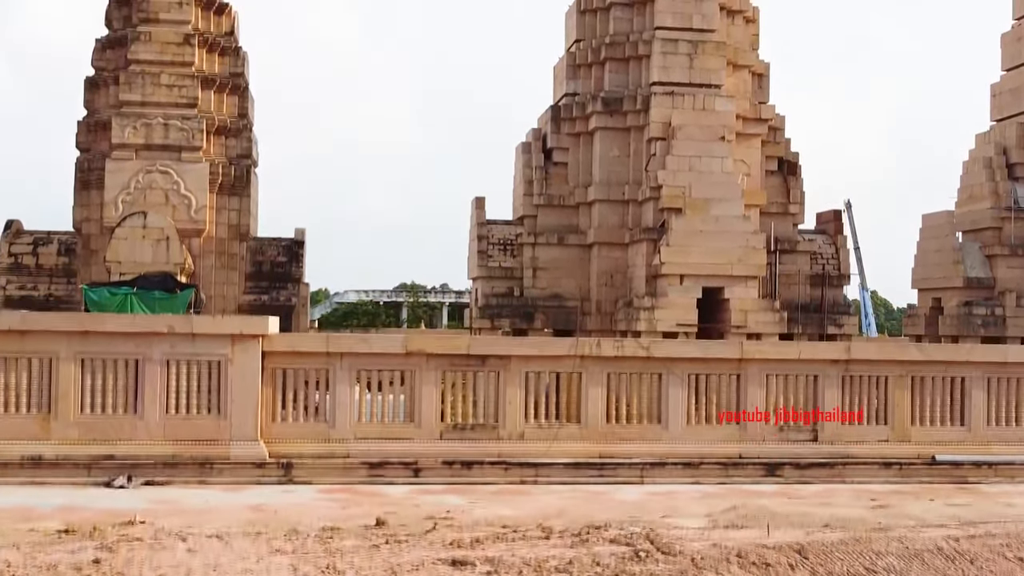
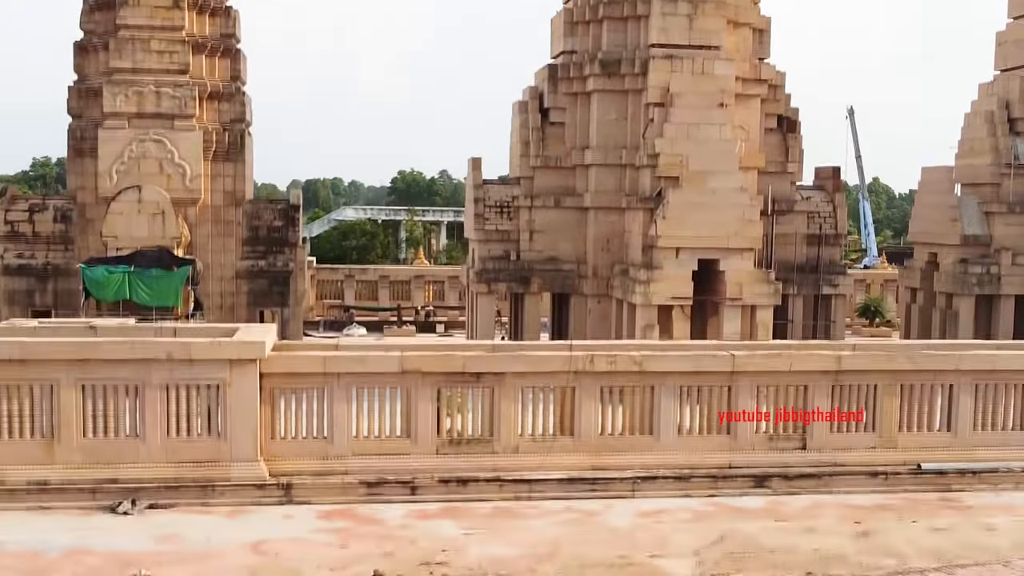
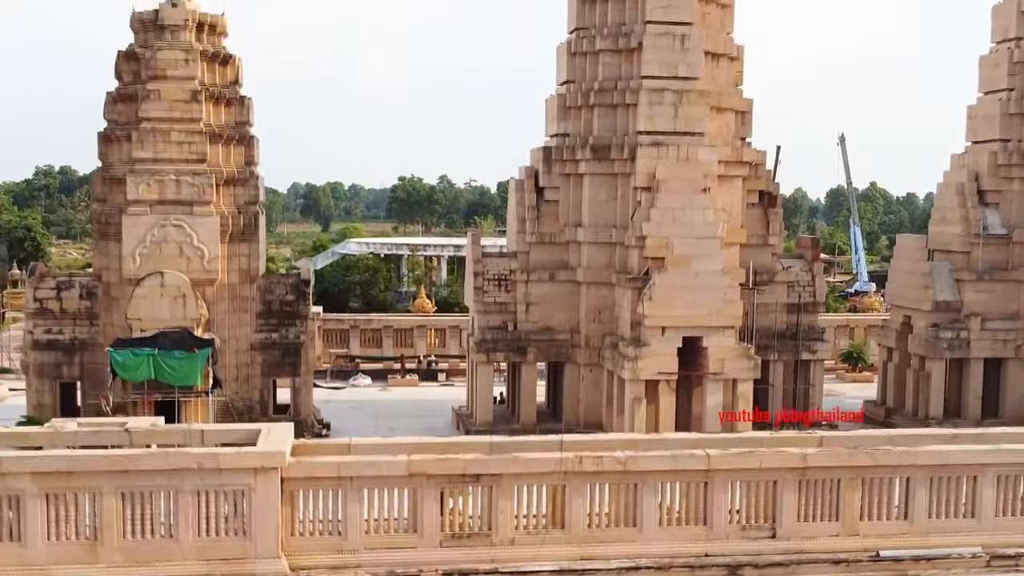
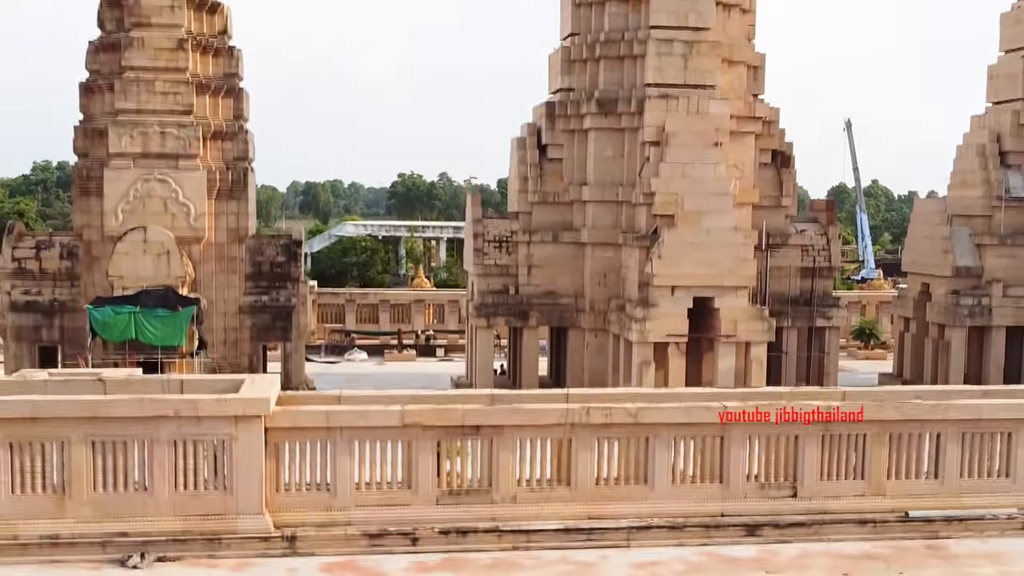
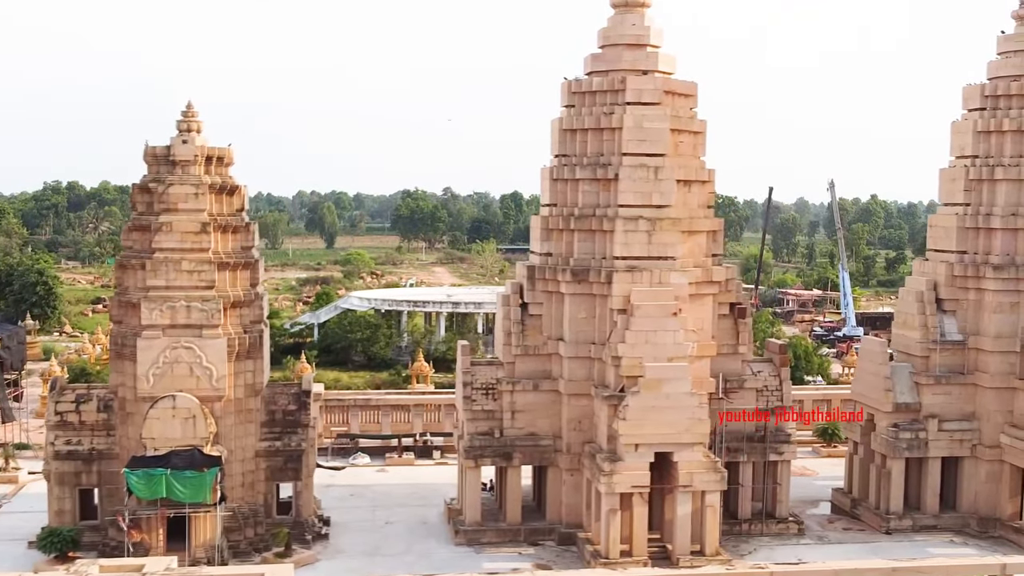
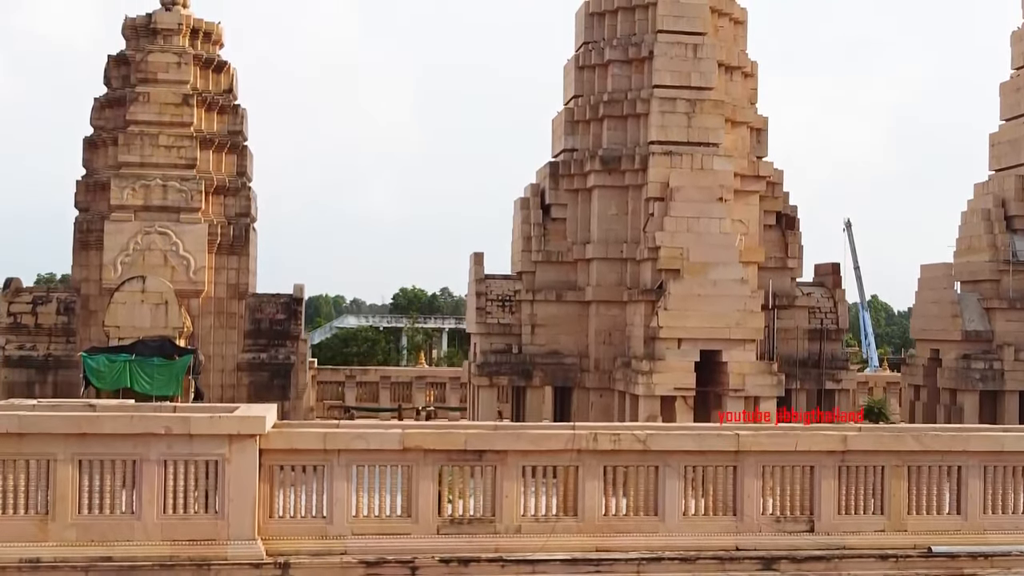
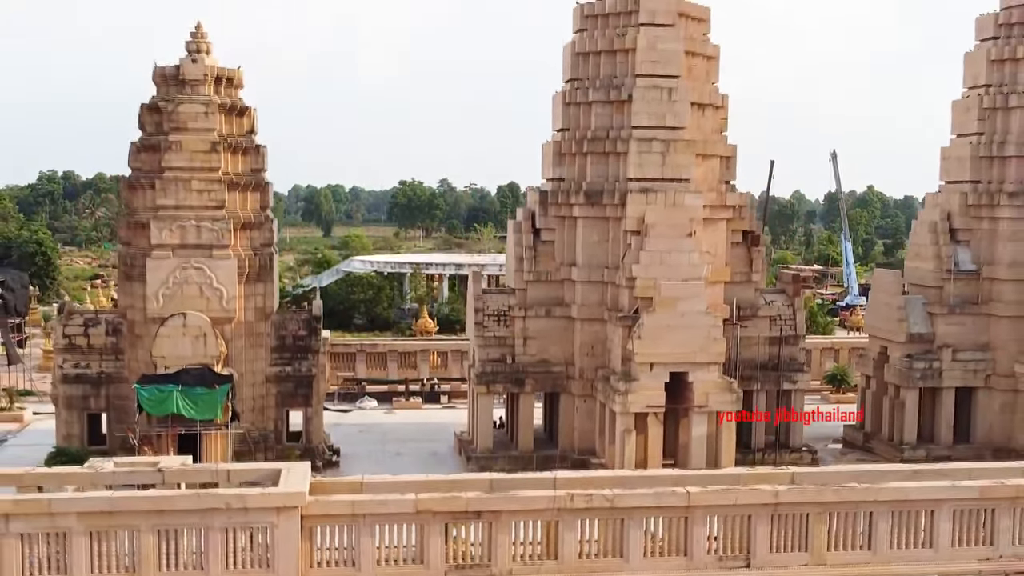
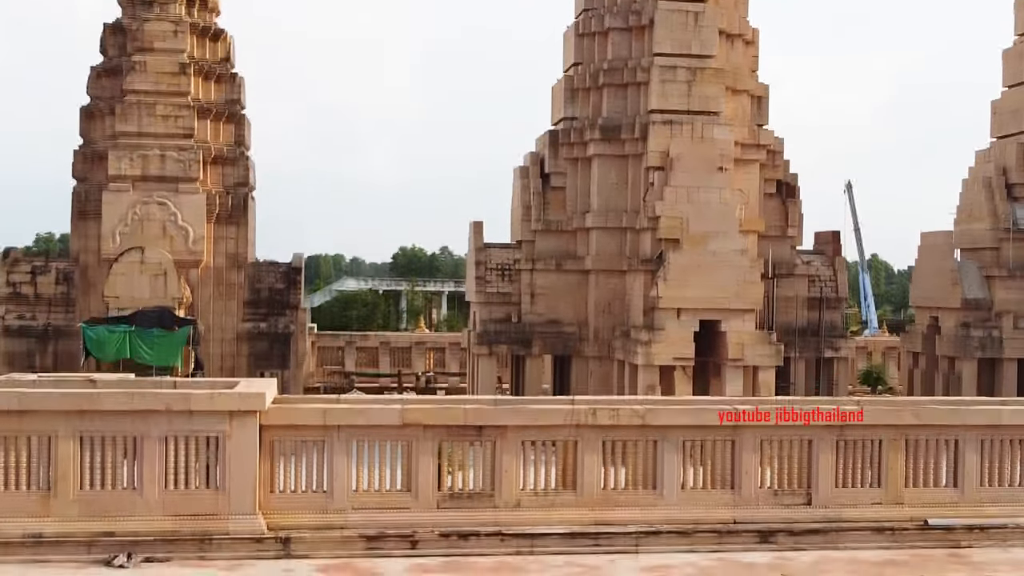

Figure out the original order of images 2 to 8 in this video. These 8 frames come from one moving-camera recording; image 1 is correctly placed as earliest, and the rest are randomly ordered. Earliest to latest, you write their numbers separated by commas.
6, 8, 2, 4, 3, 7, 5
